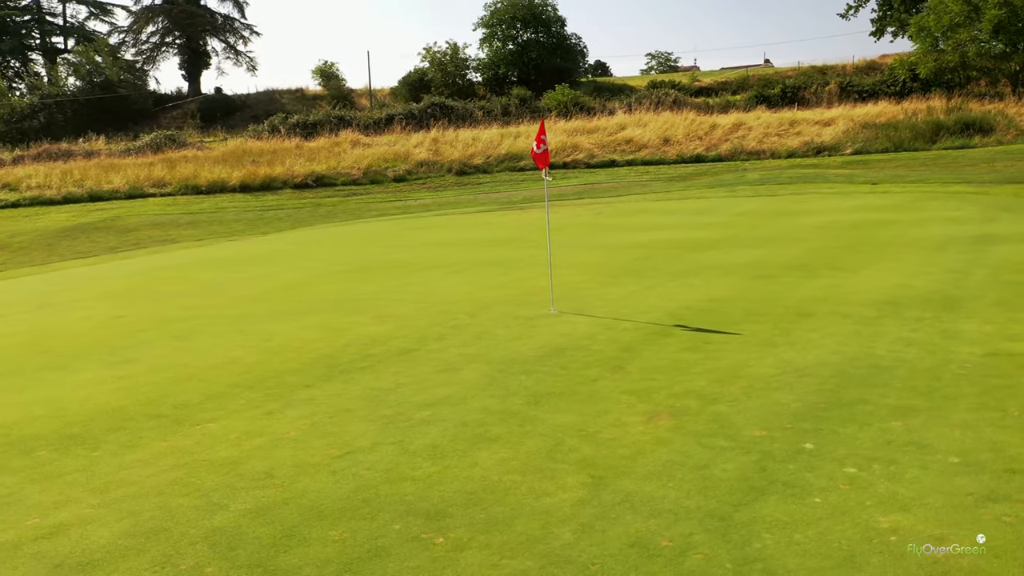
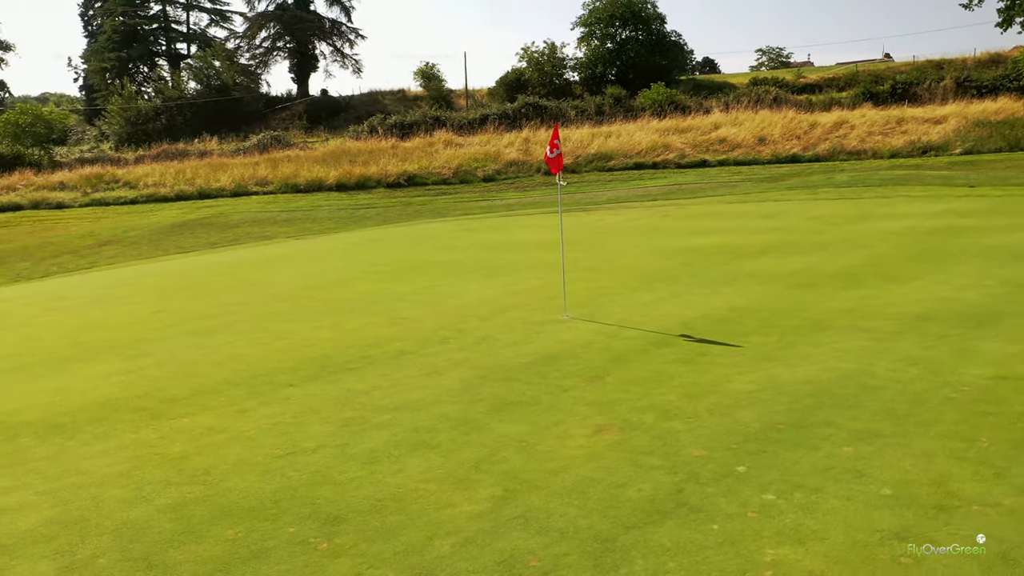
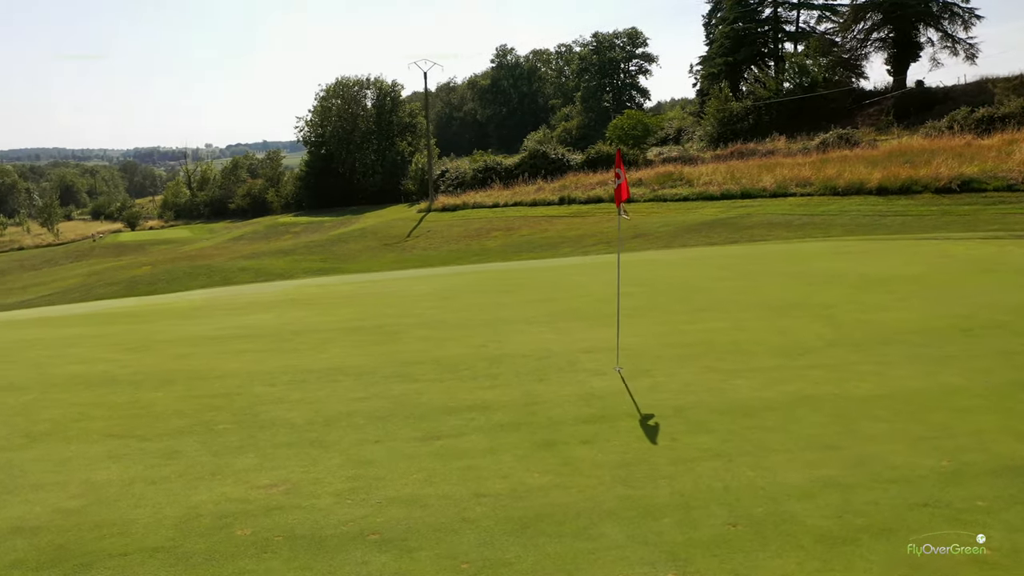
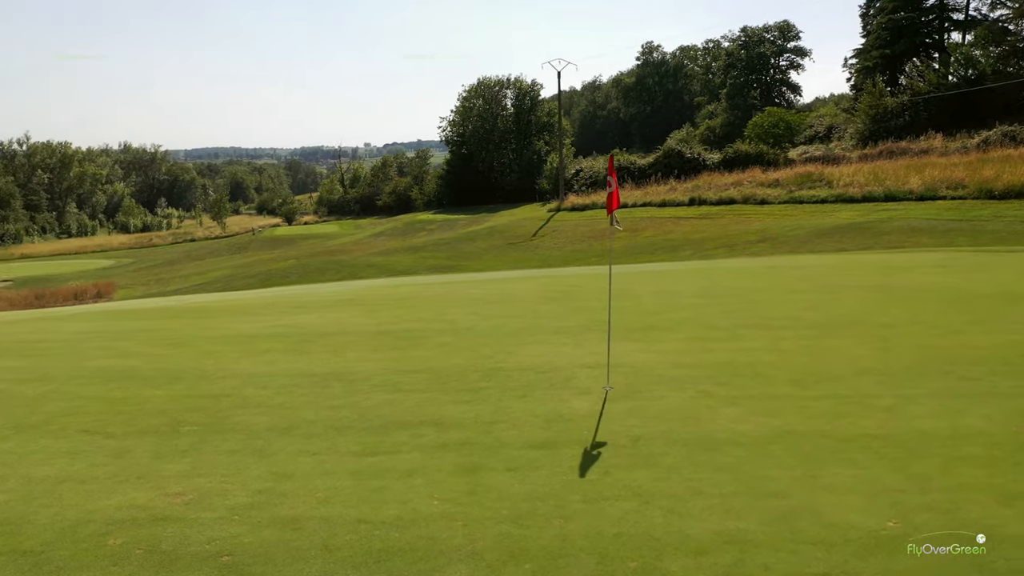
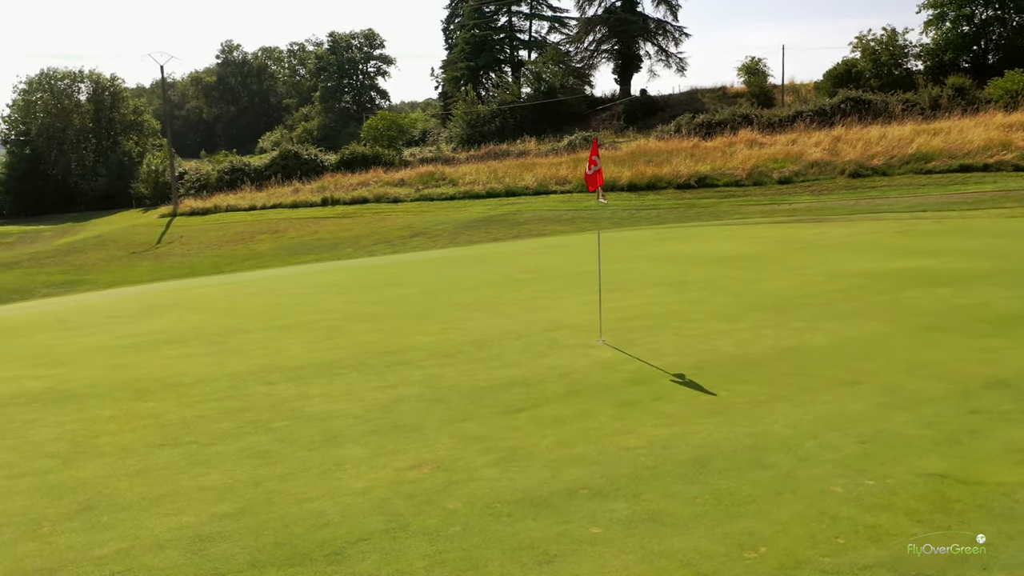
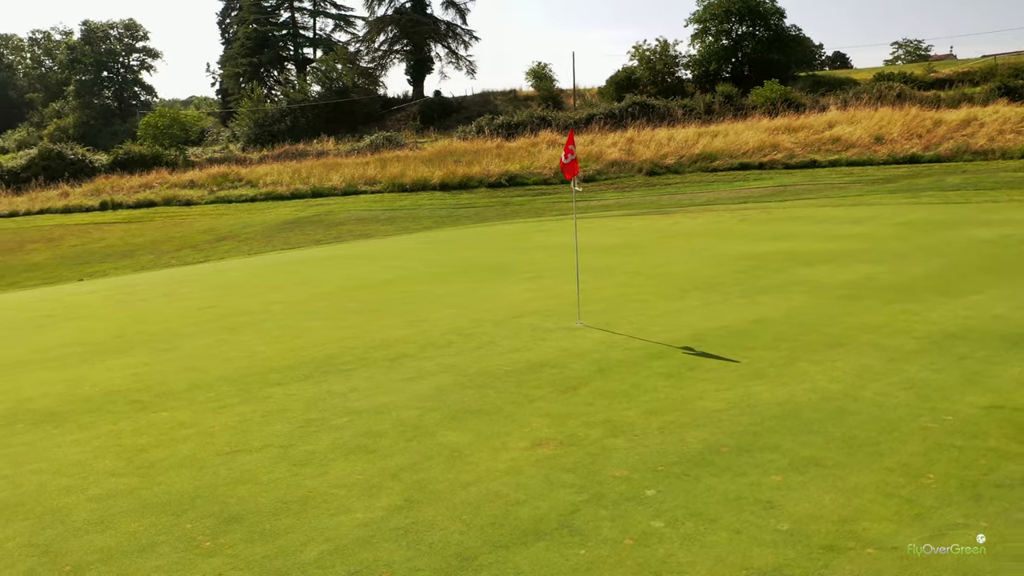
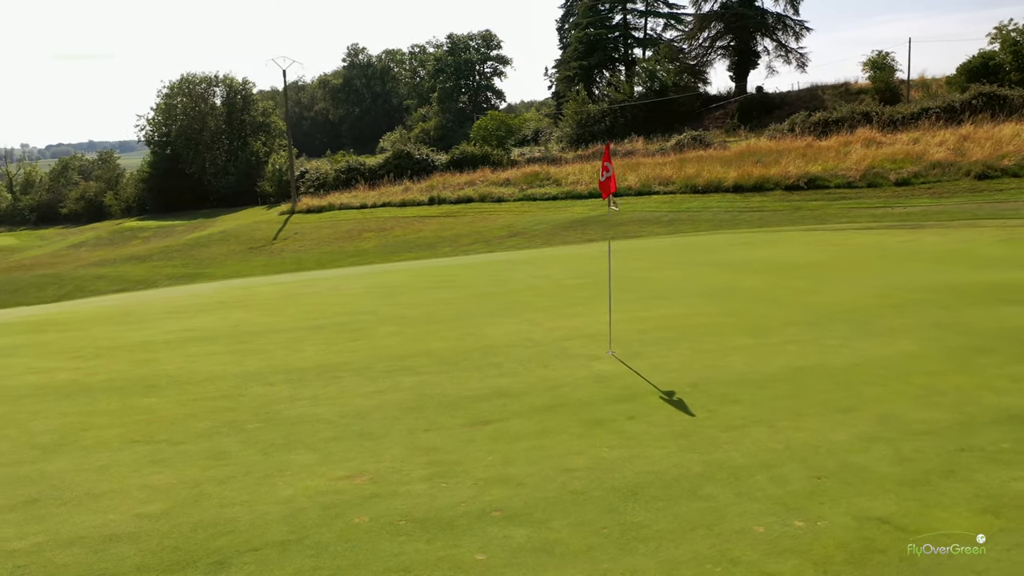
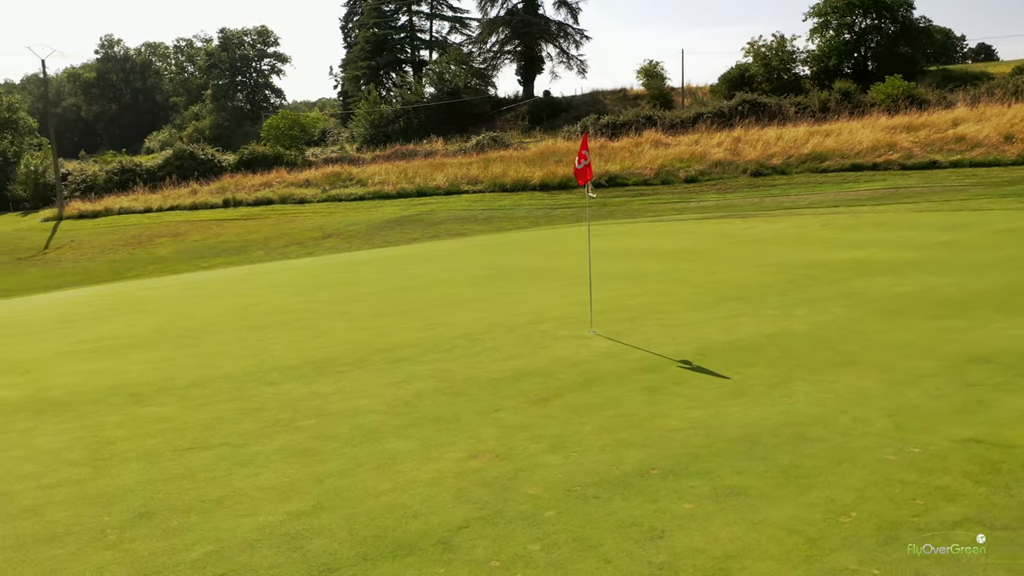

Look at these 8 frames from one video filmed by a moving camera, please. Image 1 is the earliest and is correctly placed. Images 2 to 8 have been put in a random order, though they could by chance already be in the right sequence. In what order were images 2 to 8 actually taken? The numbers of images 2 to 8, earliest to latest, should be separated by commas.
2, 6, 8, 5, 7, 3, 4
